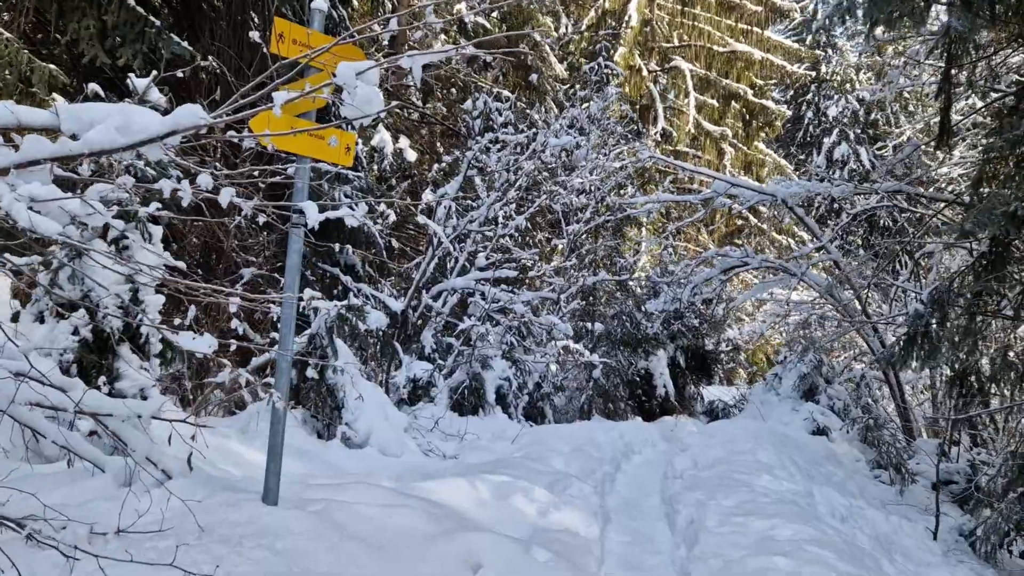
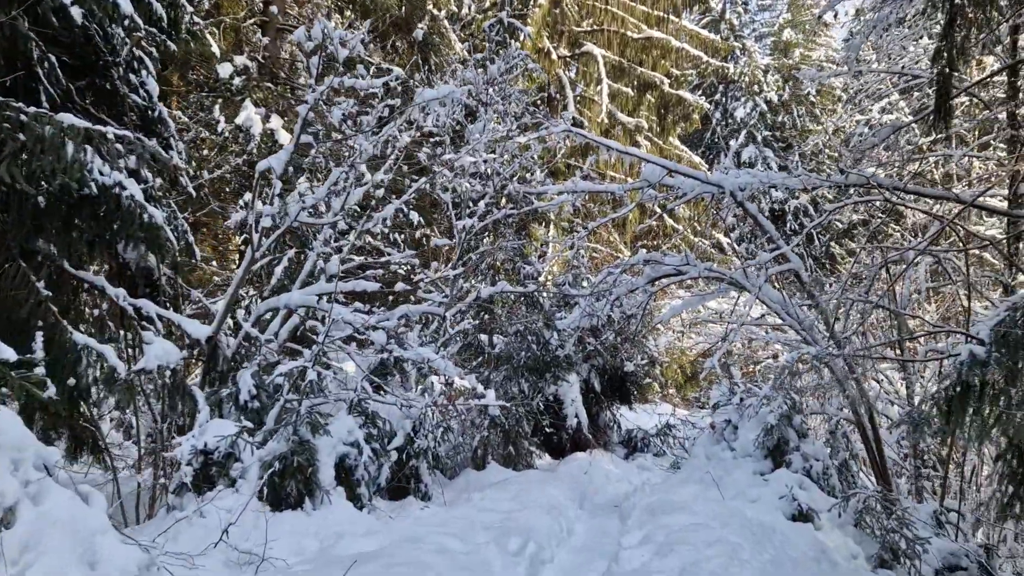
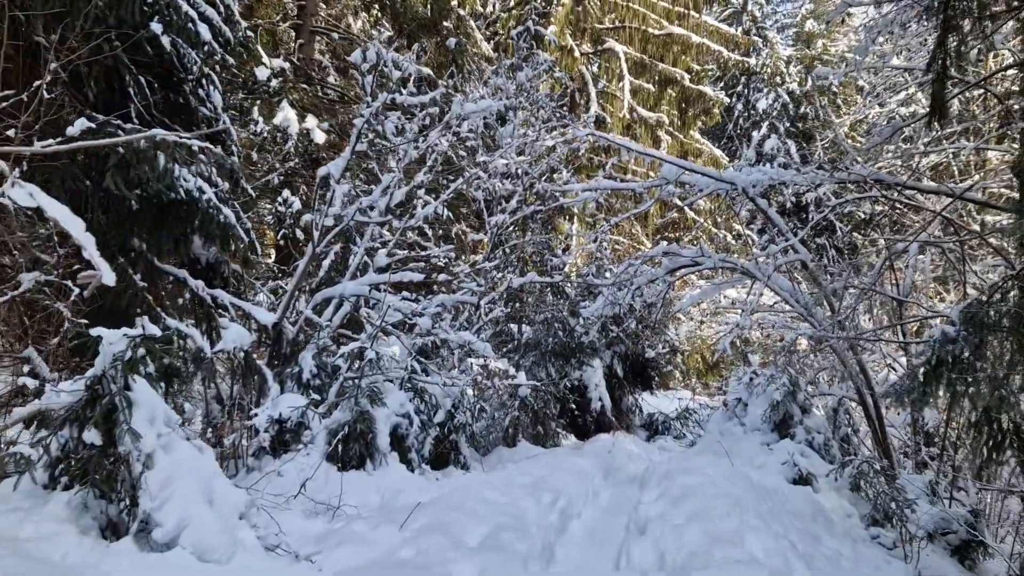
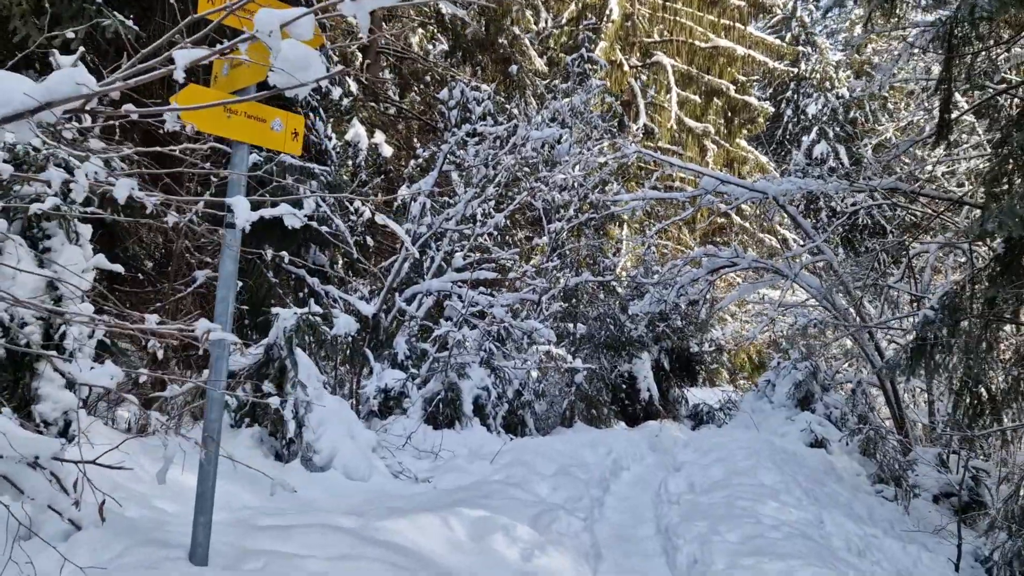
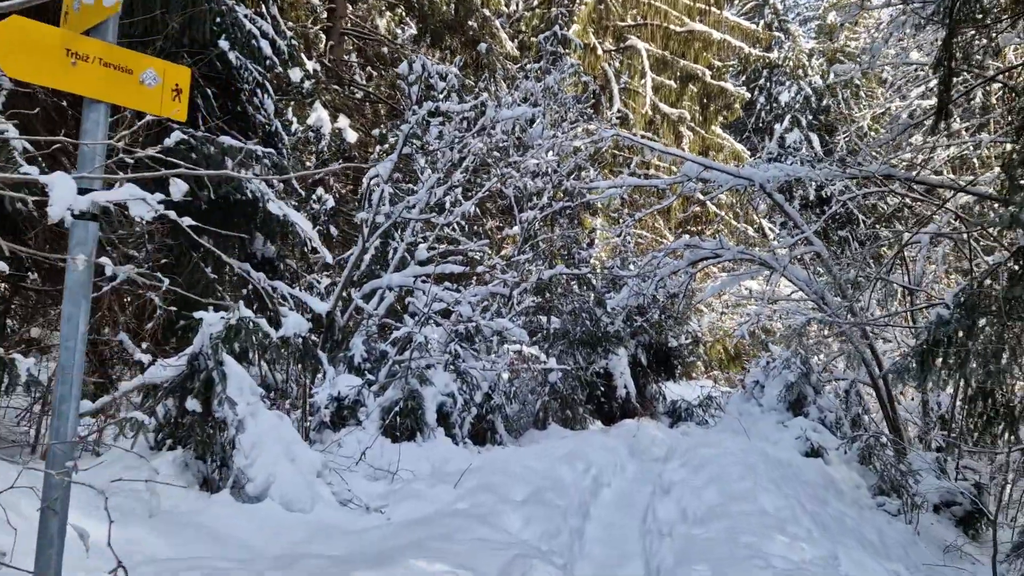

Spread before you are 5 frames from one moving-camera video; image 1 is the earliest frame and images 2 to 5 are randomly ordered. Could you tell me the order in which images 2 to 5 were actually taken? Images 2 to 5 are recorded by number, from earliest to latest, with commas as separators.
4, 5, 3, 2
